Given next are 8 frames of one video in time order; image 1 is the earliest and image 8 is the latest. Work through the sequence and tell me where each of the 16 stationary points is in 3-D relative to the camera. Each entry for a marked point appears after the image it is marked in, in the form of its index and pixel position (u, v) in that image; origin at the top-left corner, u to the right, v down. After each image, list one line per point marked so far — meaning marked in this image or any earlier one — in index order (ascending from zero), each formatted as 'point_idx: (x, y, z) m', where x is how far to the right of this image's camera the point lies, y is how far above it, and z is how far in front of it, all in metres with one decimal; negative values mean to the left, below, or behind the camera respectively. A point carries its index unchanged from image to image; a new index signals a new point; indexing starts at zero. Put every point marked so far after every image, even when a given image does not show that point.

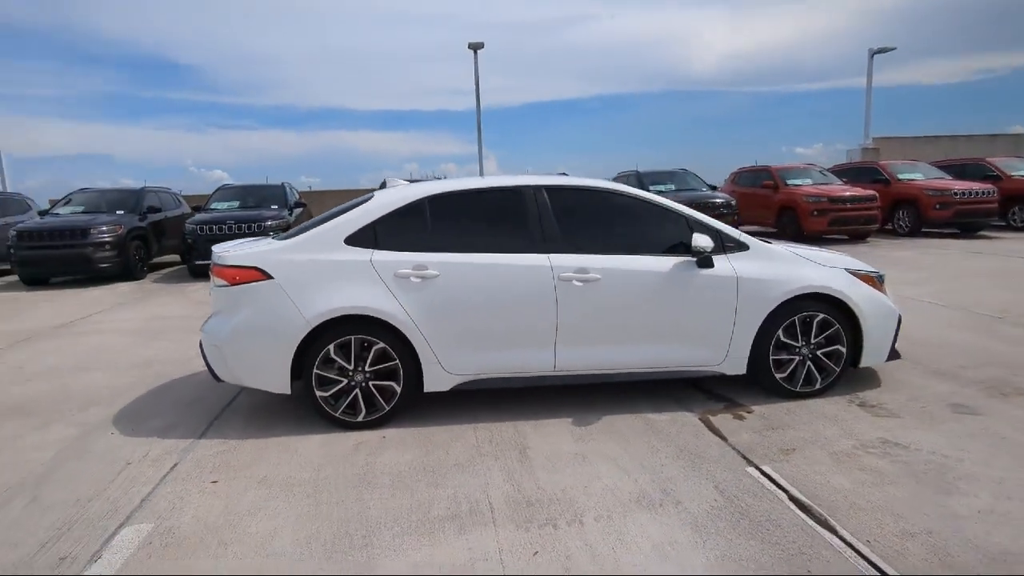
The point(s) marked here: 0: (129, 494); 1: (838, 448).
0: (-2.4, -1.3, +3.8) m
1: (+2.2, -1.1, +4.1) m
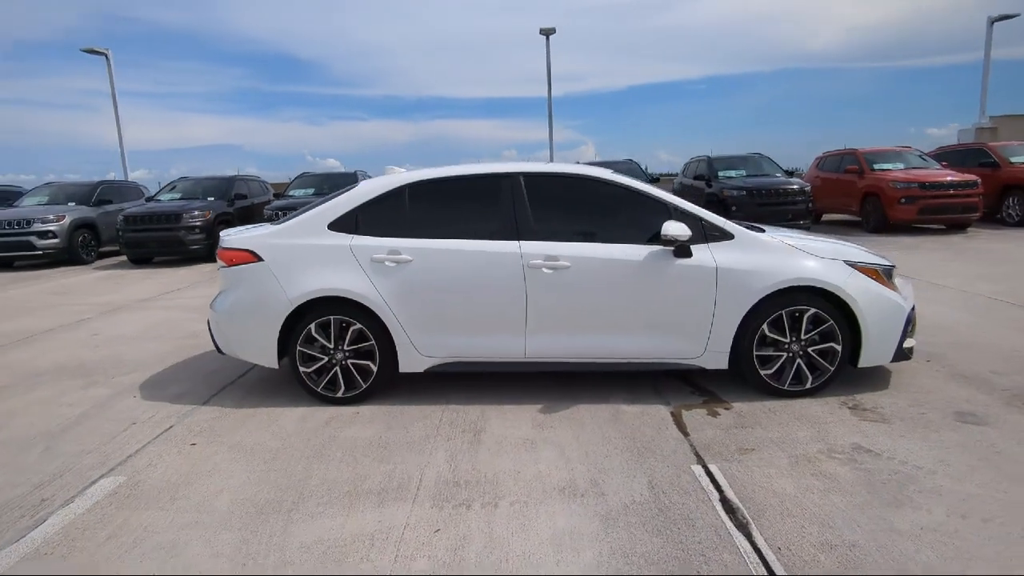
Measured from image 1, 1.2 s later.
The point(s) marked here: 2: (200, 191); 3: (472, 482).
0: (-2.7, -1.1, +4.3) m
1: (+1.8, -1.0, +3.9) m
2: (-8.4, +2.6, +16.5) m
3: (-0.2, -1.2, +3.6) m
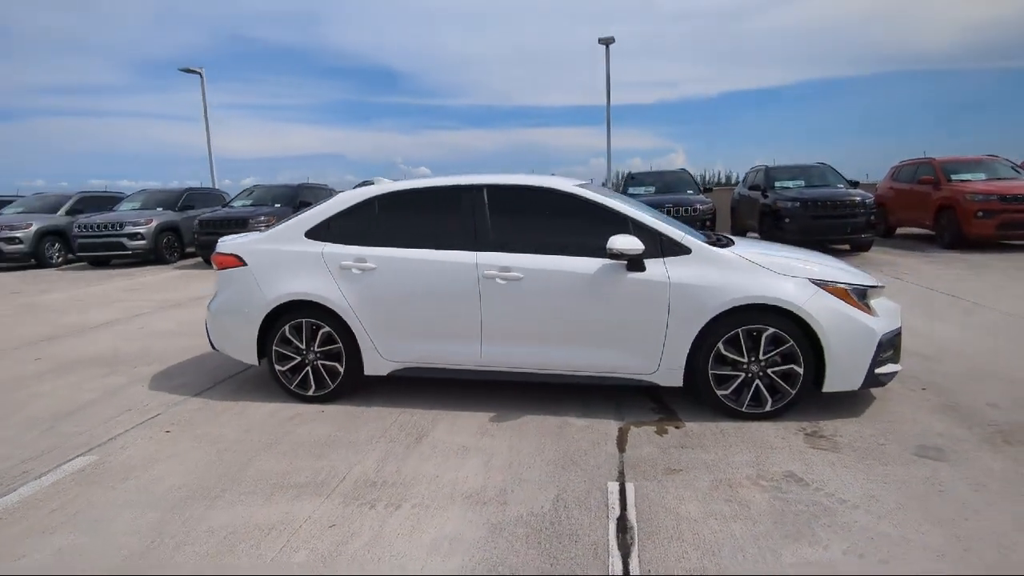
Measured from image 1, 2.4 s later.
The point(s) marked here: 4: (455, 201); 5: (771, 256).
0: (-3.2, -1.1, +4.8) m
1: (+1.3, -1.1, +3.7) m
2: (-7.0, +2.6, +17.6) m
3: (-0.8, -1.2, +3.8) m
4: (-0.5, +0.7, +5.0) m
5: (+1.9, +0.2, +4.6) m
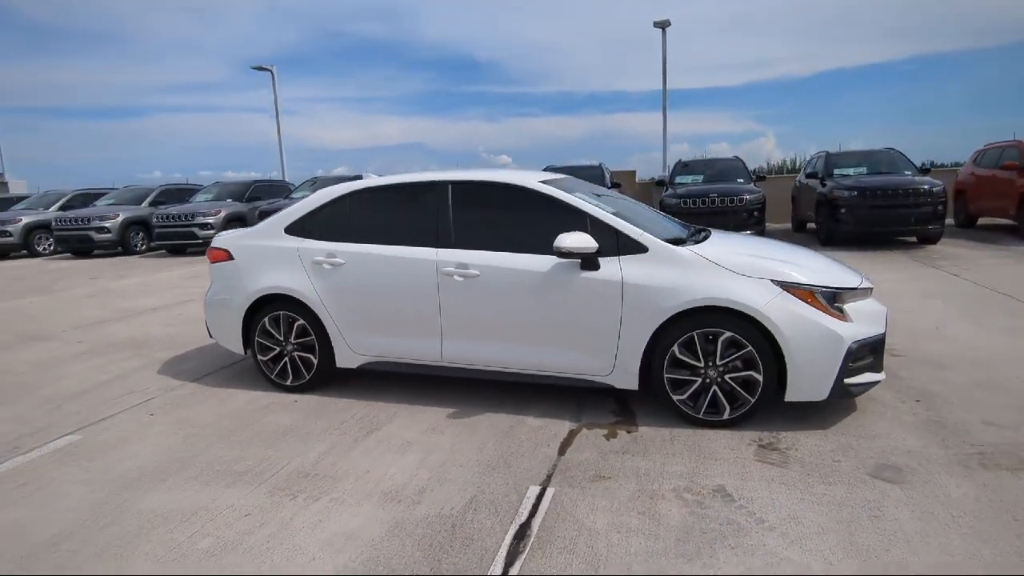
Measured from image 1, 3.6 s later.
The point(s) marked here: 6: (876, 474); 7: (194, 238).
0: (-3.5, -1.1, +5.2) m
1: (+0.8, -1.1, +3.6) m
2: (-5.6, +3.0, +18.3) m
3: (-1.2, -1.2, +3.9) m
4: (-0.7, +0.7, +5.0) m
5: (+1.6, +0.2, +4.3) m
6: (+2.1, -1.1, +3.5) m
7: (-9.5, +1.5, +18.3) m
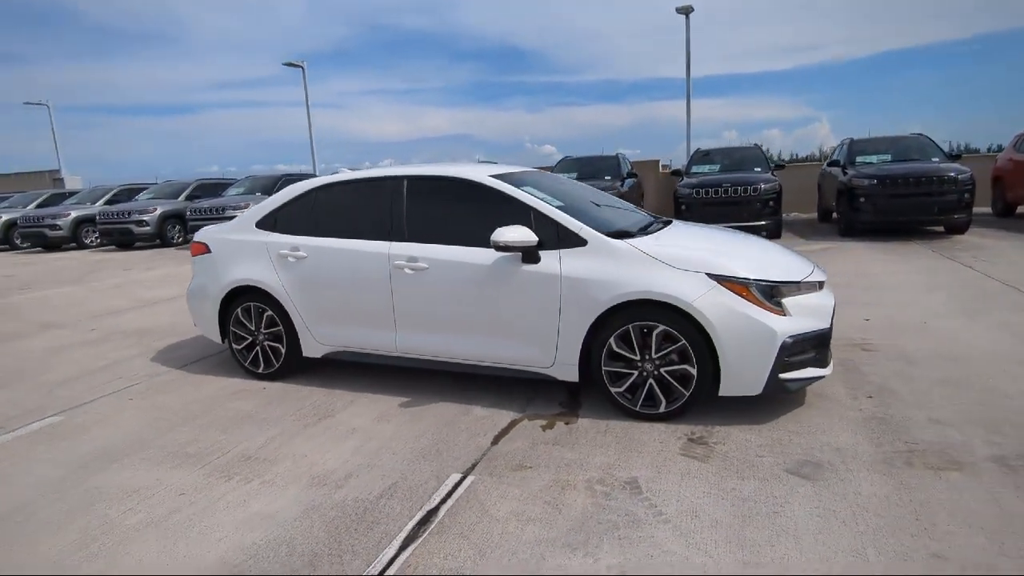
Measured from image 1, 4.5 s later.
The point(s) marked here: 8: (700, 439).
0: (-3.8, -1.0, +5.5) m
1: (+0.3, -1.1, +3.6) m
2: (-5.0, +3.2, +18.7) m
3: (-1.7, -1.1, +4.1) m
4: (-1.1, +0.8, +5.2) m
5: (+1.2, +0.3, +4.3) m
6: (+1.6, -1.0, +3.5) m
7: (-9.0, +1.8, +19.0) m
8: (+1.2, -1.0, +3.9) m
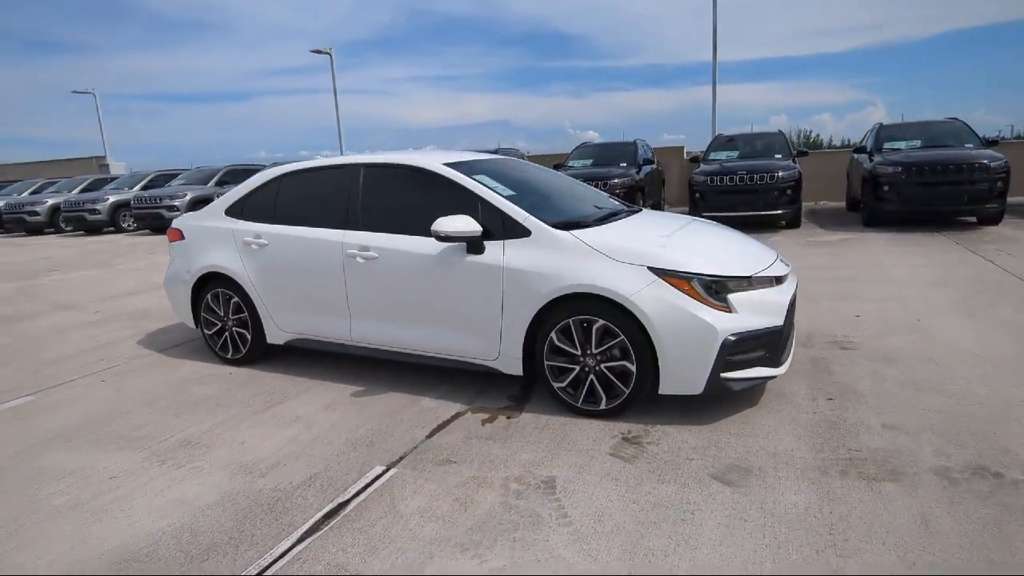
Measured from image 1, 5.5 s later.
0: (-4.1, -0.8, +5.7) m
1: (-0.1, -1.1, +3.5) m
2: (-4.4, +3.7, +18.9) m
3: (-2.1, -1.1, +4.1) m
4: (-1.5, +0.9, +5.1) m
5: (+0.7, +0.3, +4.1) m
6: (+1.1, -1.0, +3.3) m
7: (-8.4, +2.3, +19.5) m
8: (+0.8, -0.9, +3.8) m
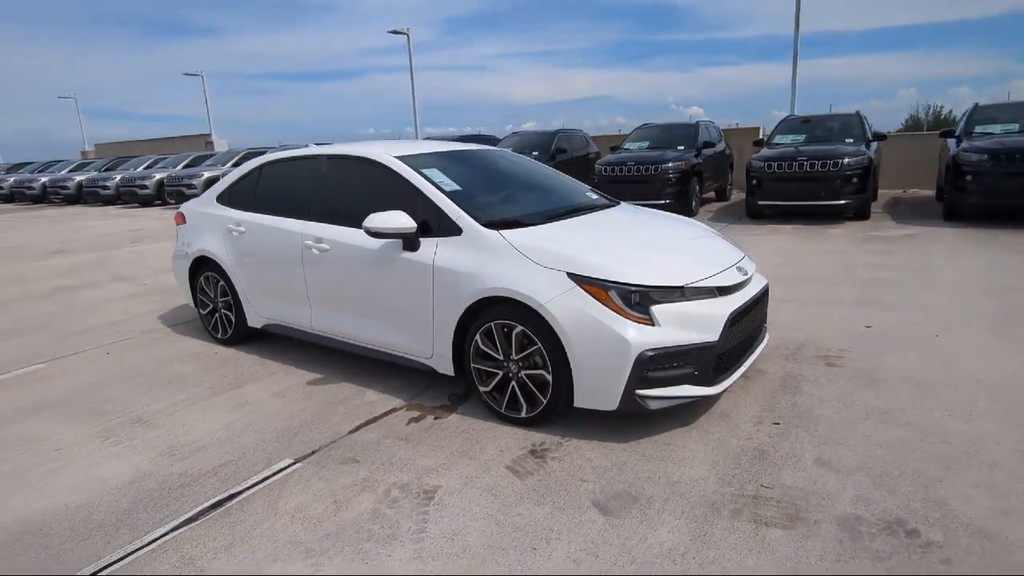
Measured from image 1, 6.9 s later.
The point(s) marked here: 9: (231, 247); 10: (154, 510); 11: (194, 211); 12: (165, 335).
0: (-4.4, -0.6, +6.2) m
1: (-0.7, -1.1, +3.5) m
2: (-2.5, +4.3, +19.1) m
3: (-2.6, -1.0, +4.4) m
4: (-1.7, +1.0, +5.2) m
5: (+0.3, +0.3, +3.9) m
6: (+0.5, -1.1, +3.1) m
7: (-6.4, +3.1, +20.3) m
8: (+0.2, -1.0, +3.6) m
9: (-2.6, +0.4, +5.6) m
10: (-1.9, -1.2, +3.3) m
11: (-3.2, +0.8, +6.2) m
12: (-3.7, -0.5, +6.5) m
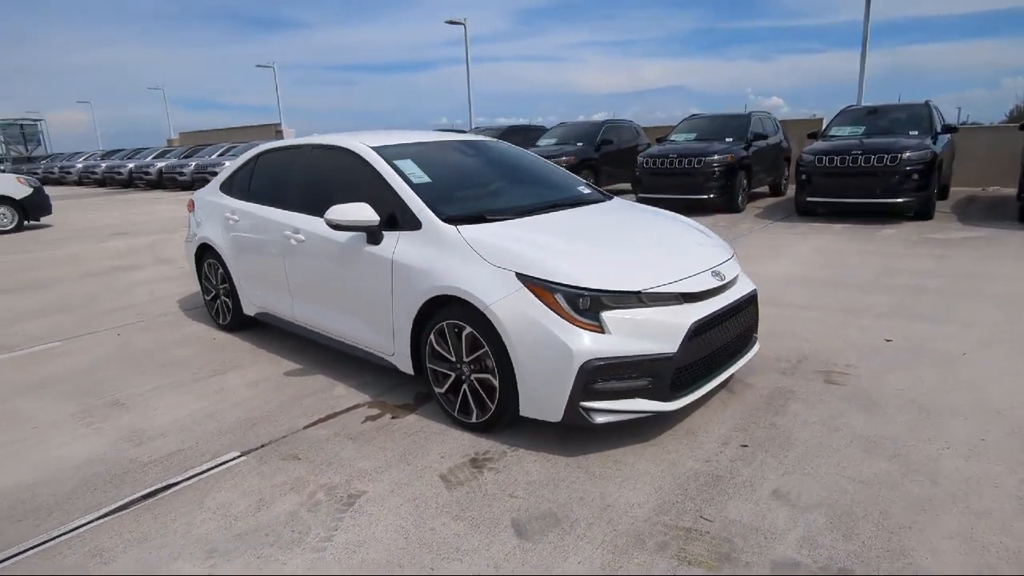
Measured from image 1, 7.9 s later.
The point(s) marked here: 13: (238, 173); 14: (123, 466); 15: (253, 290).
0: (-4.4, -0.4, +6.5) m
1: (-1.1, -1.0, +3.4) m
2: (-1.0, +4.6, +19.0) m
3: (-2.9, -0.9, +4.5) m
4: (-1.8, +1.1, +5.2) m
5: (0.0, +0.3, +3.7) m
6: (+0.1, -1.1, +2.9) m
7: (-4.8, +3.6, +20.7) m
8: (-0.2, -1.0, +3.4) m
9: (-2.6, +0.5, +5.7) m
10: (-2.3, -1.1, +3.3) m
11: (-3.2, +0.9, +6.3) m
12: (-3.7, -0.3, +6.7) m
13: (-2.6, +1.1, +5.8) m
14: (-2.3, -1.1, +3.6) m
15: (-2.3, 0.0, +5.5) m
